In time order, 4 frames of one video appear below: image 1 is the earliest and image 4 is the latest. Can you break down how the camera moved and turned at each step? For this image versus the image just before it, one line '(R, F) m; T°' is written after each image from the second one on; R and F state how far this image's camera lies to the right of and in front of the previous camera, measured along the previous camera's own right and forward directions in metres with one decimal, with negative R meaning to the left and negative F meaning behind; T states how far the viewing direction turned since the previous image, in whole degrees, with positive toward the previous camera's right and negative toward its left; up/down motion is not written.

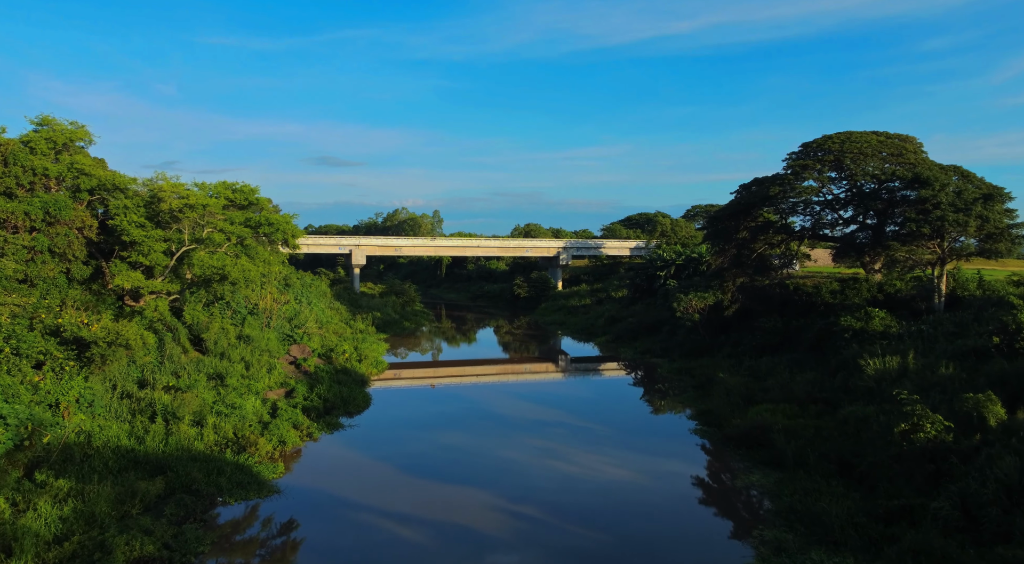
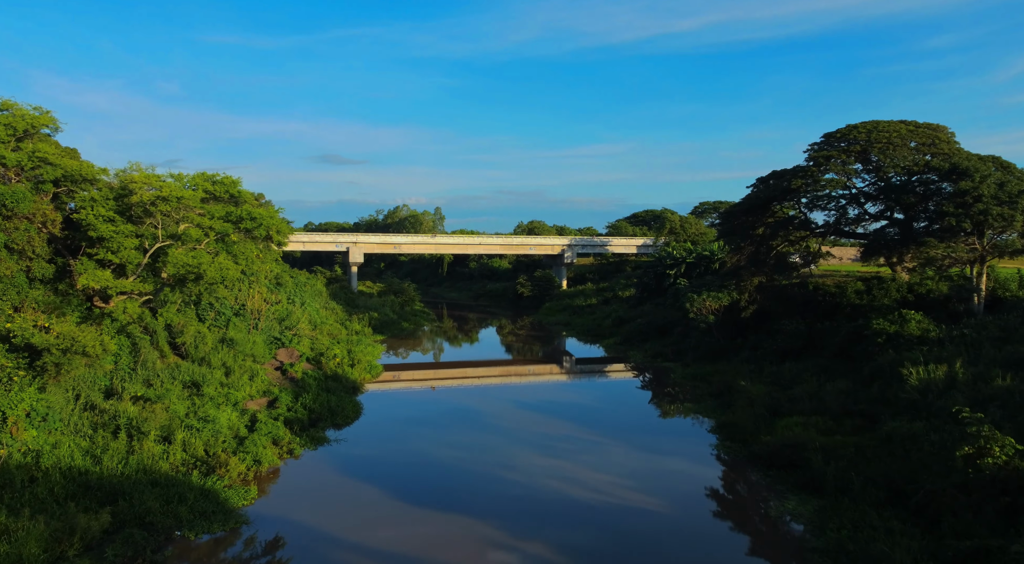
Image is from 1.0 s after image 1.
(0.0, +1.6) m; 0°
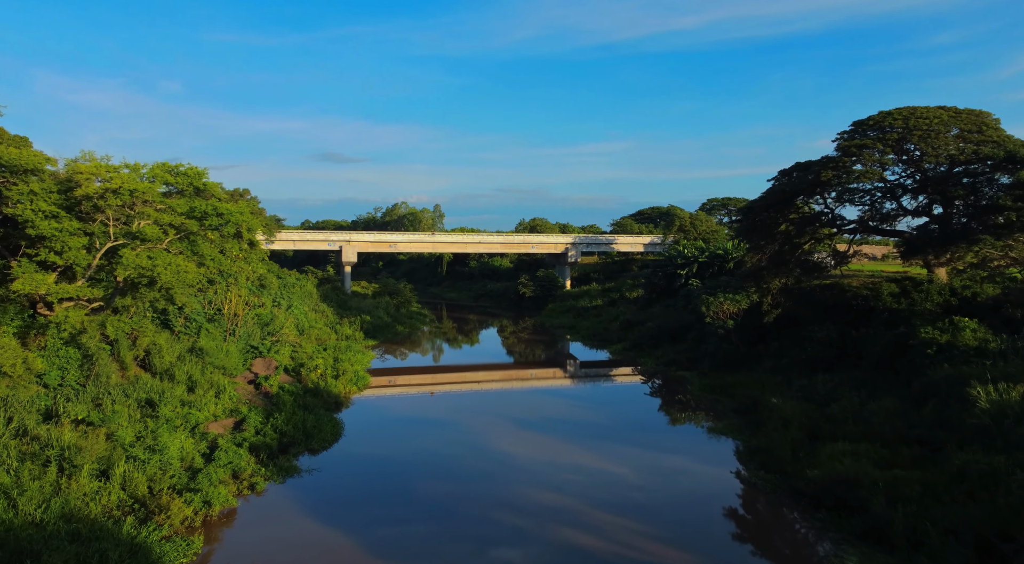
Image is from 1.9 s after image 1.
(0.0, +2.1) m; 0°
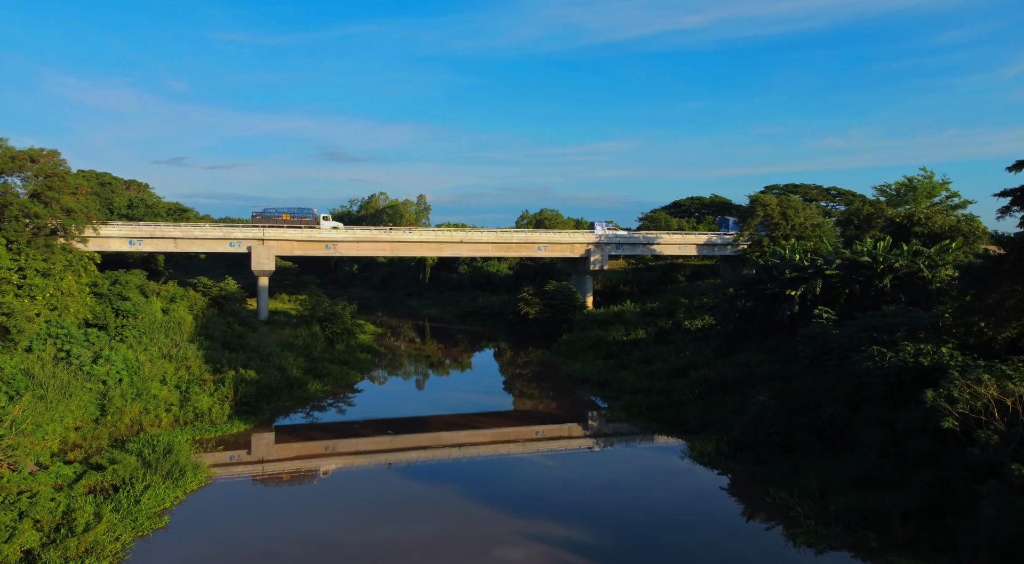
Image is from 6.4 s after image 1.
(+0.4, +14.0) m; 0°
